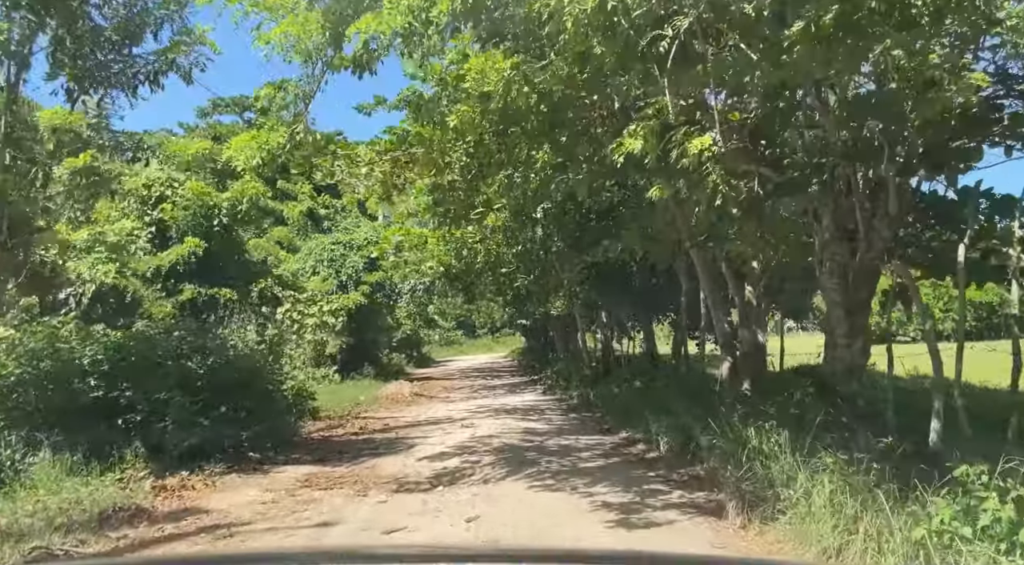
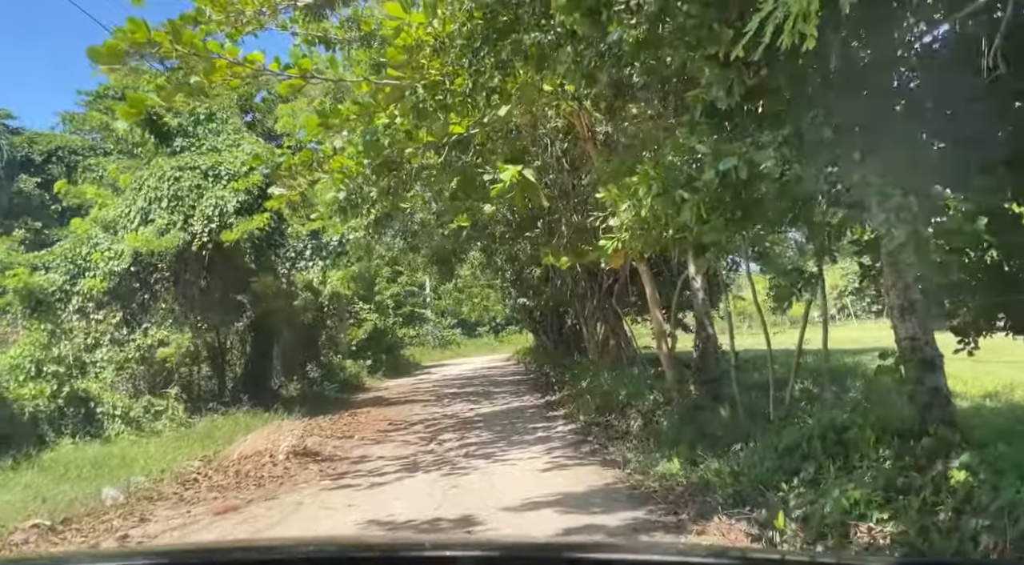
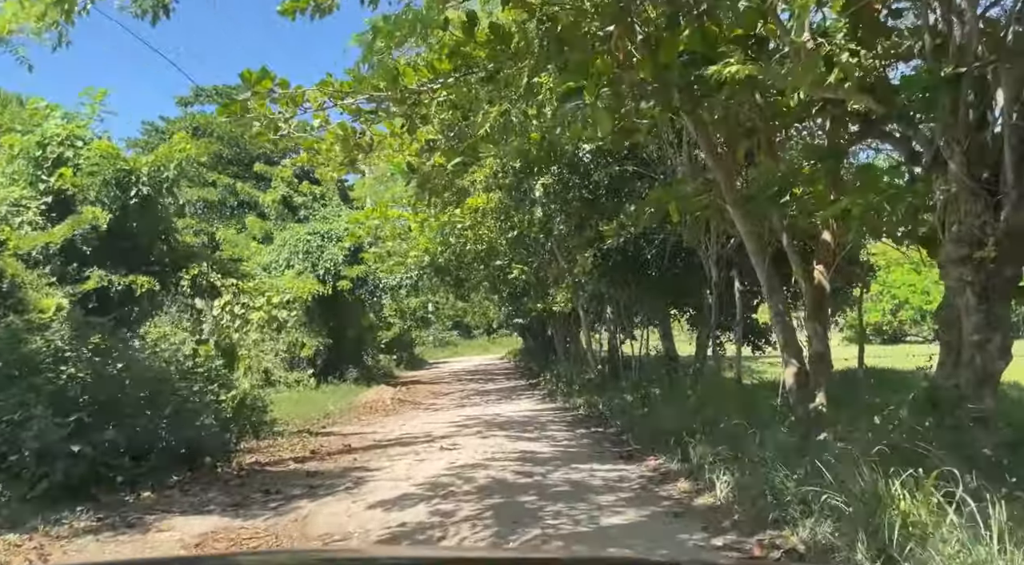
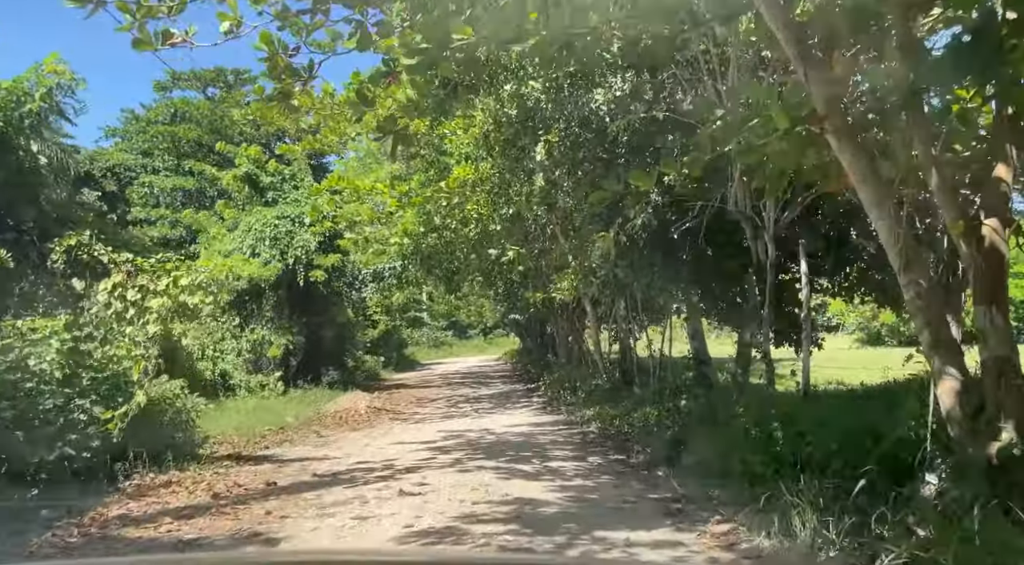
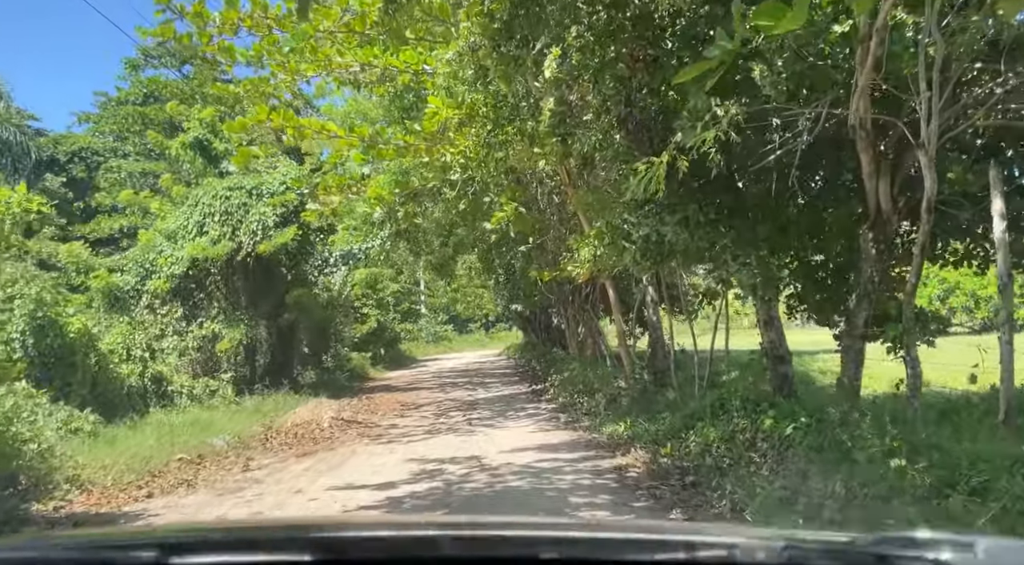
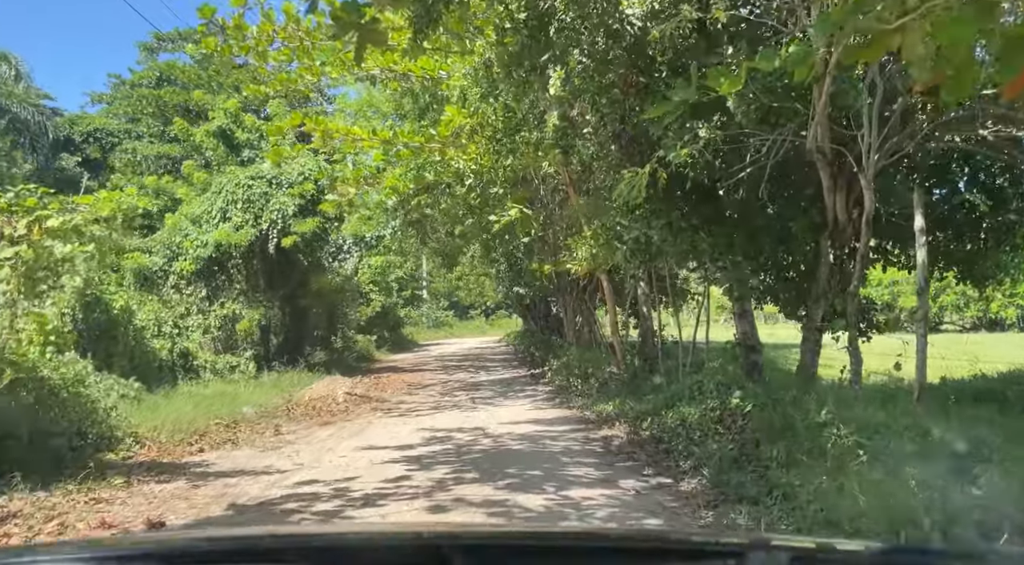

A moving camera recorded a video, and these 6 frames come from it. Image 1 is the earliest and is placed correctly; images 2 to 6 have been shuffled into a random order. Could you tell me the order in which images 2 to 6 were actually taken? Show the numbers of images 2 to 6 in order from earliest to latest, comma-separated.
3, 4, 6, 5, 2
